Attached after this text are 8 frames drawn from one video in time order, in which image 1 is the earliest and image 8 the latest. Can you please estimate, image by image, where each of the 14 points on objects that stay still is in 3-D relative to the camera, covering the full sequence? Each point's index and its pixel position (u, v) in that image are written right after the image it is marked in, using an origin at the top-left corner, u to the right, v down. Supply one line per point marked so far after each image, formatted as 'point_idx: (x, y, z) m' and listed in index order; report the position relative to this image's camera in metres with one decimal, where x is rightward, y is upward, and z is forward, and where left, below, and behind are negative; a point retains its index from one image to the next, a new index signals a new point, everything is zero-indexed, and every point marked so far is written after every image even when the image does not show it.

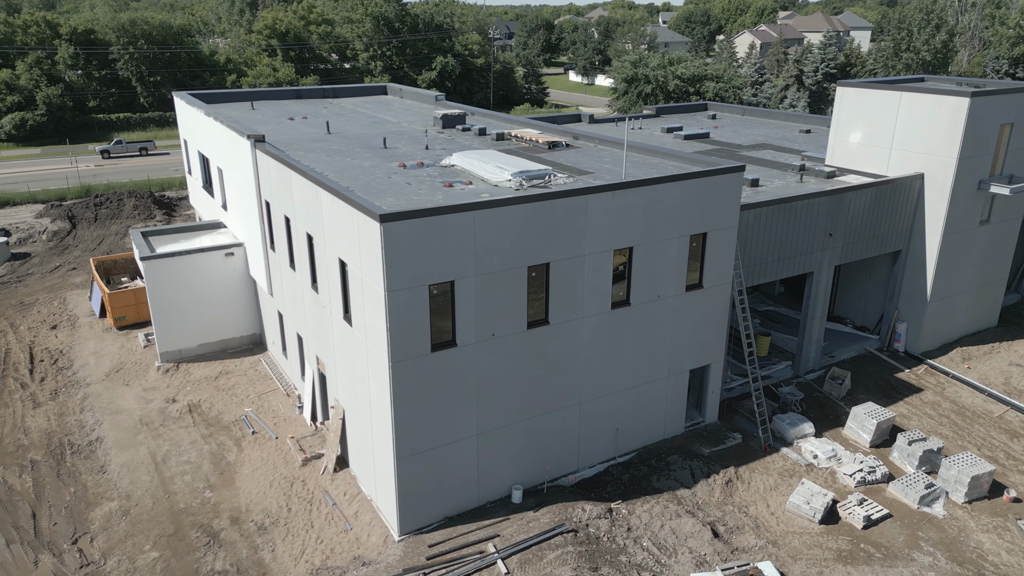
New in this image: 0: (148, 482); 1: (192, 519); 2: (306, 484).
0: (-8.3, -4.4, +17.2) m
1: (-6.8, -4.9, +16.0) m
2: (-4.6, -4.3, +16.7) m
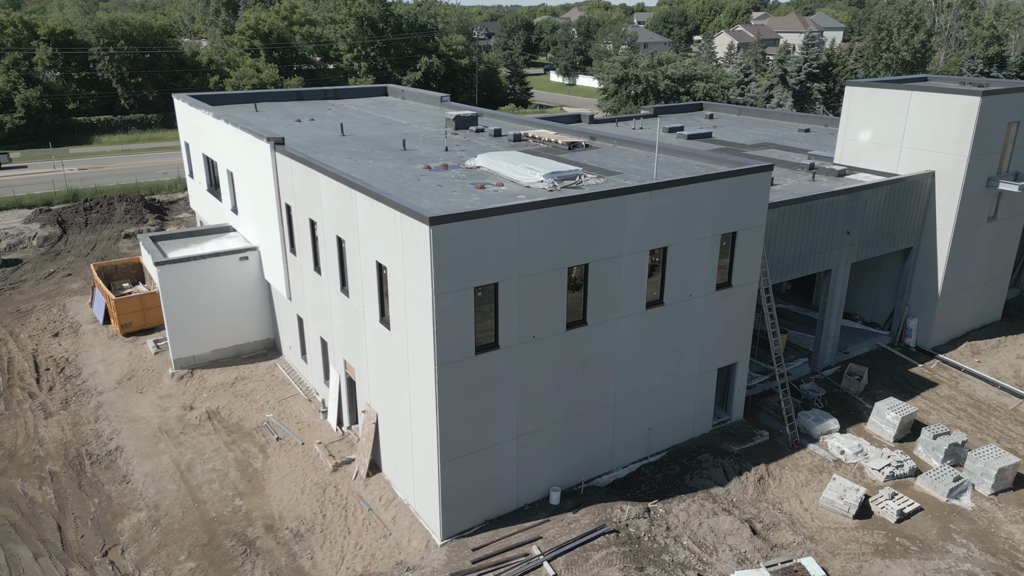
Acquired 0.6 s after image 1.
0: (-7.6, -4.6, +16.9) m
1: (-6.0, -5.0, +15.7) m
2: (-3.8, -4.4, +16.5) m
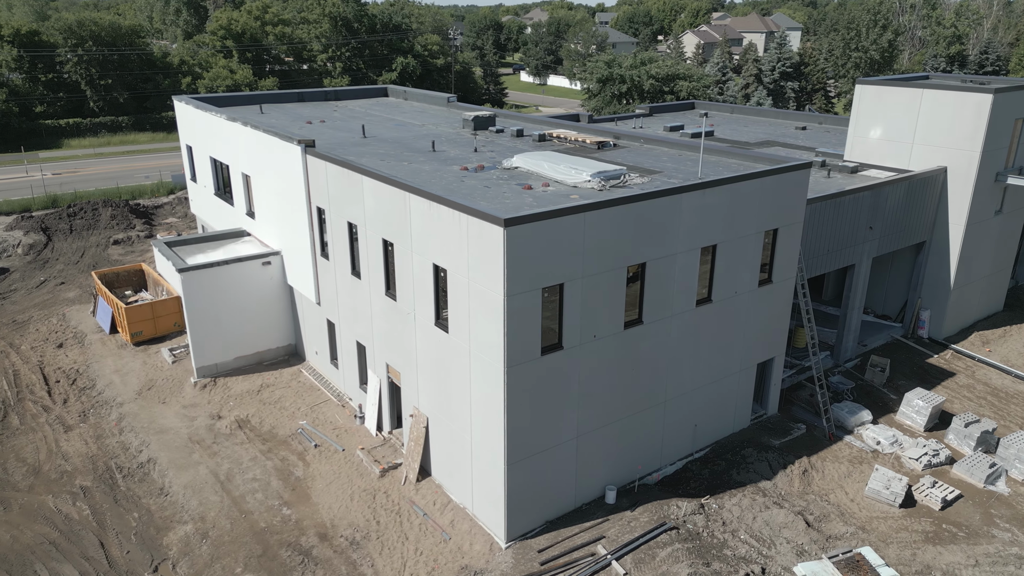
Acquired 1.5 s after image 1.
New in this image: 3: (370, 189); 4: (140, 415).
0: (-6.5, -4.7, +16.5) m
1: (-4.8, -5.1, +15.4) m
2: (-2.7, -4.5, +16.3) m
3: (-3.0, +2.1, +16.2) m
4: (-9.9, -3.4, +20.0) m
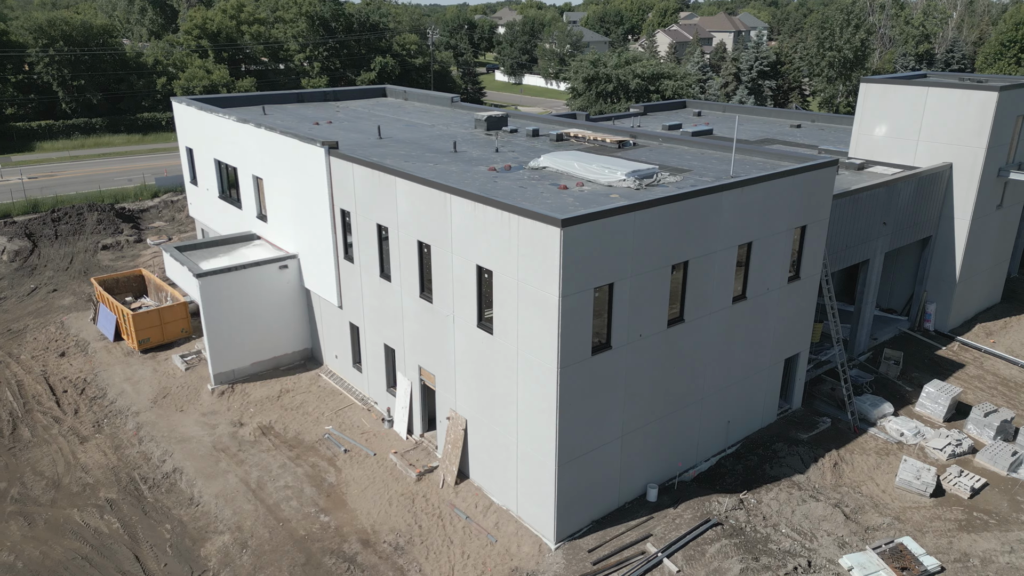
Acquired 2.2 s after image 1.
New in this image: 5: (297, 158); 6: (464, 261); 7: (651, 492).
0: (-5.6, -4.8, +16.2) m
1: (-3.9, -5.2, +15.2) m
2: (-1.8, -4.5, +16.2) m
3: (-2.3, +2.1, +16.1) m
4: (-9.2, -3.5, +19.5) m
5: (-5.6, +3.4, +19.8) m
6: (-1.0, +0.5, +14.9) m
7: (+2.9, -4.3, +15.8) m
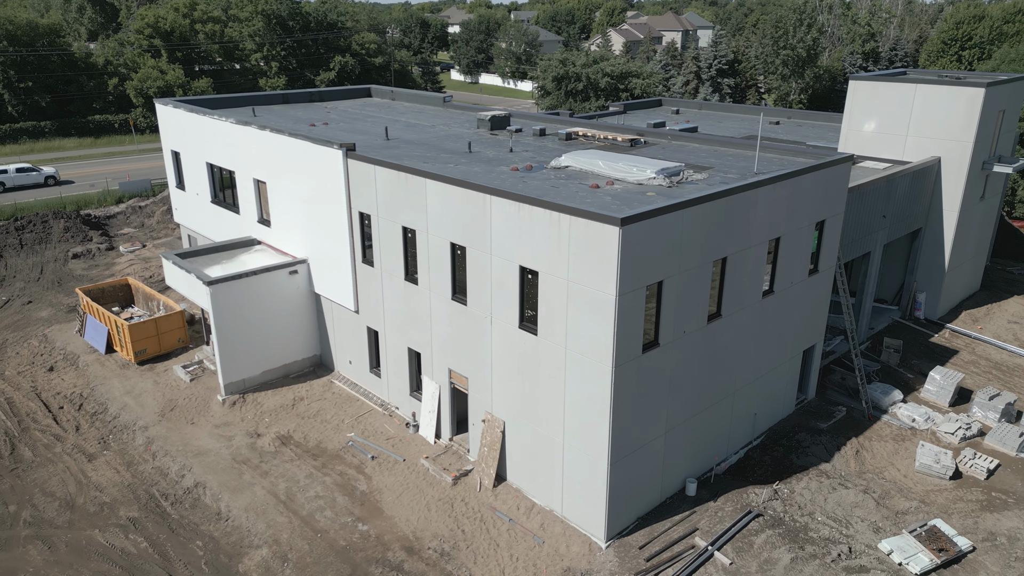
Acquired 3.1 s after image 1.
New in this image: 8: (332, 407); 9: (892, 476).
0: (-4.7, -4.9, +15.8) m
1: (-3.0, -5.3, +14.9) m
2: (-0.9, -4.6, +16.0) m
3: (-1.6, +2.0, +15.9) m
4: (-8.6, -3.7, +18.8) m
5: (-5.2, +3.3, +19.3) m
6: (-0.1, +0.5, +14.8) m
7: (+3.8, -4.2, +16.0) m
8: (-4.7, -3.1, +19.7) m
9: (+8.7, -4.3, +17.3) m
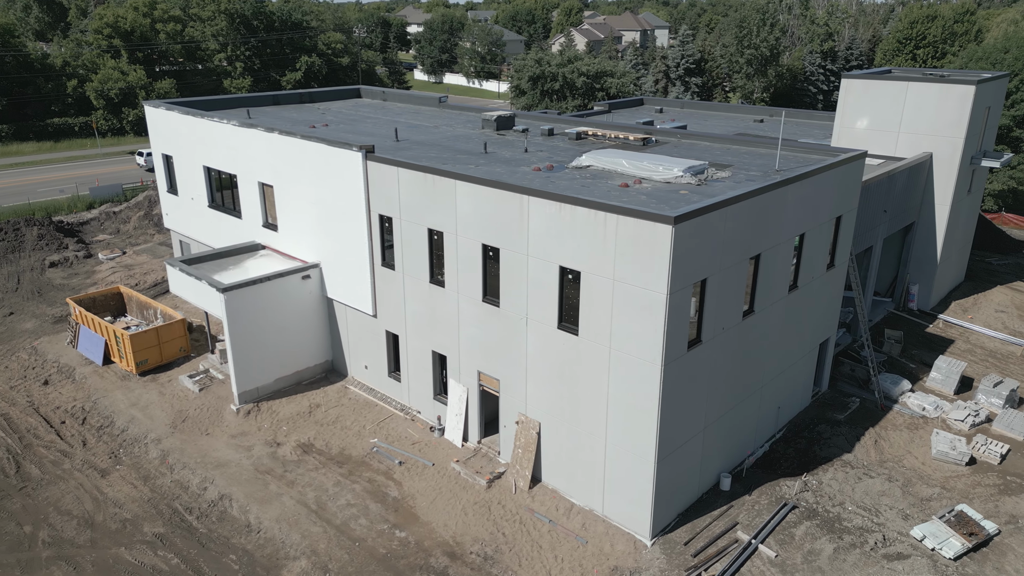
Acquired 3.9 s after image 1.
0: (-3.9, -5.1, +15.5) m
1: (-2.1, -5.4, +14.7) m
2: (-0.2, -4.6, +16.0) m
3: (-0.9, +2.0, +15.7) m
4: (-7.9, -3.9, +18.3) m
5: (-4.8, +3.2, +19.0) m
6: (+0.6, +0.5, +14.7) m
7: (+4.6, -4.1, +16.1) m
8: (-4.2, -3.2, +19.4) m
9: (+9.4, -4.2, +17.8) m
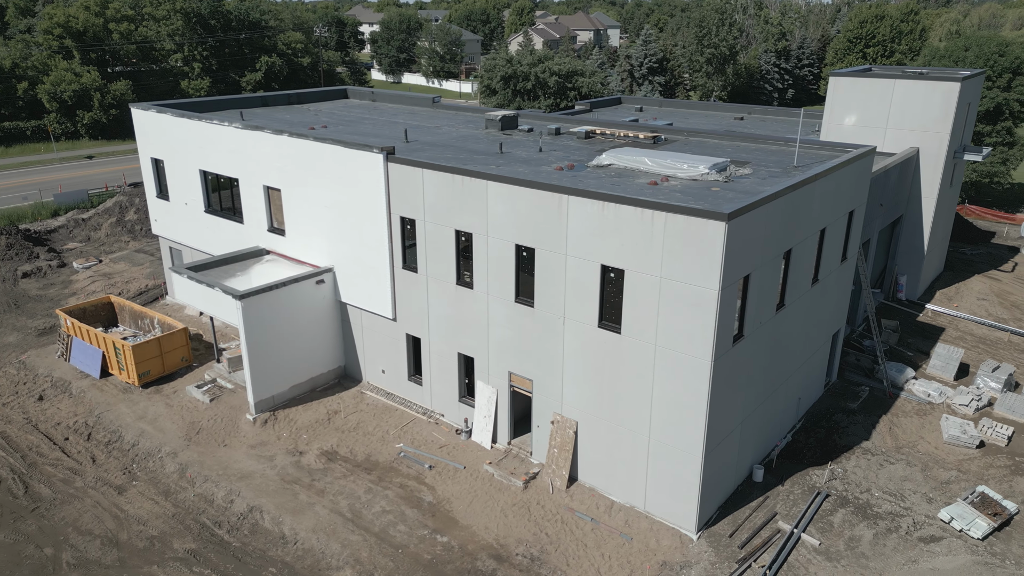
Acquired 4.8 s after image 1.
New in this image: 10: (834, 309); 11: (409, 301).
0: (-3.1, -5.1, +15.3) m
1: (-1.1, -5.4, +14.6) m
2: (+0.7, -4.6, +15.9) m
3: (-0.2, +2.0, +15.7) m
4: (-7.3, -4.1, +17.8) m
5: (-4.3, +3.0, +18.7) m
6: (+1.4, +0.5, +14.7) m
7: (+5.4, -4.0, +16.4) m
8: (-3.6, -3.3, +19.1) m
9: (+10.1, -3.9, +18.4) m
10: (+8.2, -0.6, +19.2) m
11: (-2.6, -0.3, +18.5) m
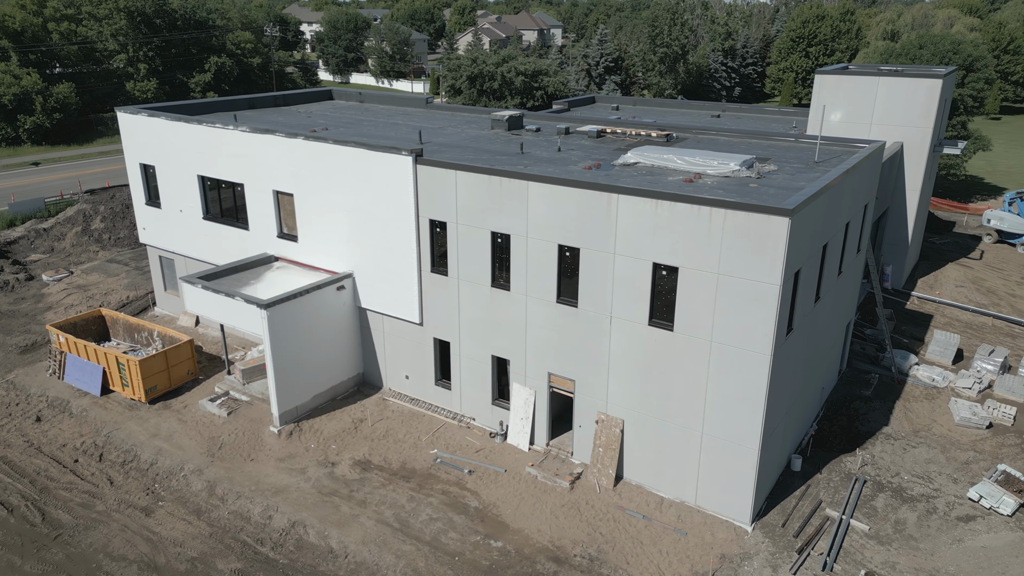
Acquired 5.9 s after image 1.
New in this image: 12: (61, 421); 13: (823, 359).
0: (-1.9, -5.2, +15.0) m
1: (0.0, -5.5, +14.4) m
2: (+1.7, -4.6, +15.9) m
3: (+0.6, +1.9, +15.6) m
4: (-6.3, -4.3, +17.2) m
5: (-3.7, +2.9, +18.2) m
6: (+2.4, +0.5, +14.8) m
7: (+6.3, -3.9, +16.8) m
8: (-2.8, -3.5, +18.8) m
9: (+10.9, -3.7, +19.1) m
10: (+8.8, -0.3, +19.7) m
11: (-1.8, -0.4, +18.2) m
12: (-11.9, -3.5, +19.8) m
13: (+7.5, -1.7, +18.2) m
